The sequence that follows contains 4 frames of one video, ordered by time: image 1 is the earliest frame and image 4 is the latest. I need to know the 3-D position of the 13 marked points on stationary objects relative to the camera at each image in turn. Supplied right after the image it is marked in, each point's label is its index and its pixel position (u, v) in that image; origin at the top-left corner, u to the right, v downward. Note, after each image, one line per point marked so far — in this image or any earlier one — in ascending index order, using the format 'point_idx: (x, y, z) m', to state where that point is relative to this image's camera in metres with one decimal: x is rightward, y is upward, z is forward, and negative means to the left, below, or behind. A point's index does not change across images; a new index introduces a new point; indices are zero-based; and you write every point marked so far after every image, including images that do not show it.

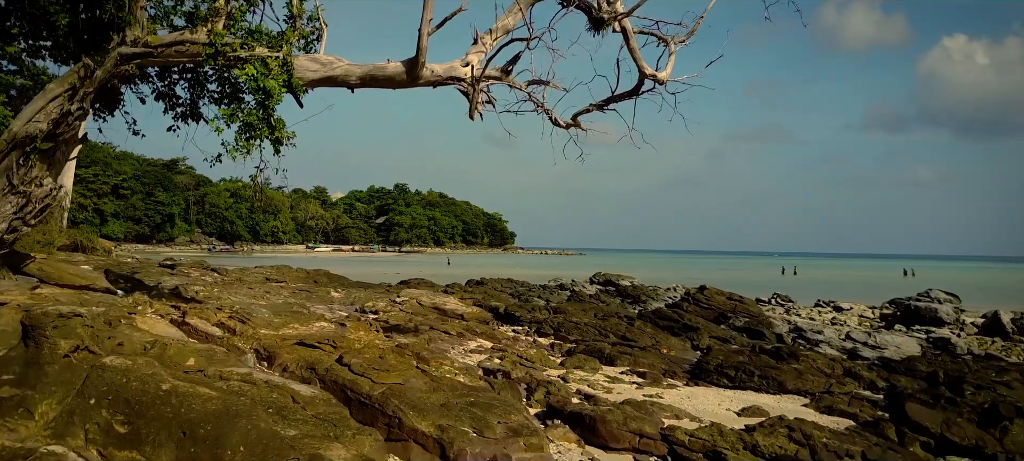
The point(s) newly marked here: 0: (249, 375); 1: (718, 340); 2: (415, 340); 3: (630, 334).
0: (-3.9, -2.2, +8.5) m
1: (+7.1, -3.8, +19.7) m
2: (-2.3, -2.8, +14.0) m
3: (+4.0, -3.5, +19.3) m
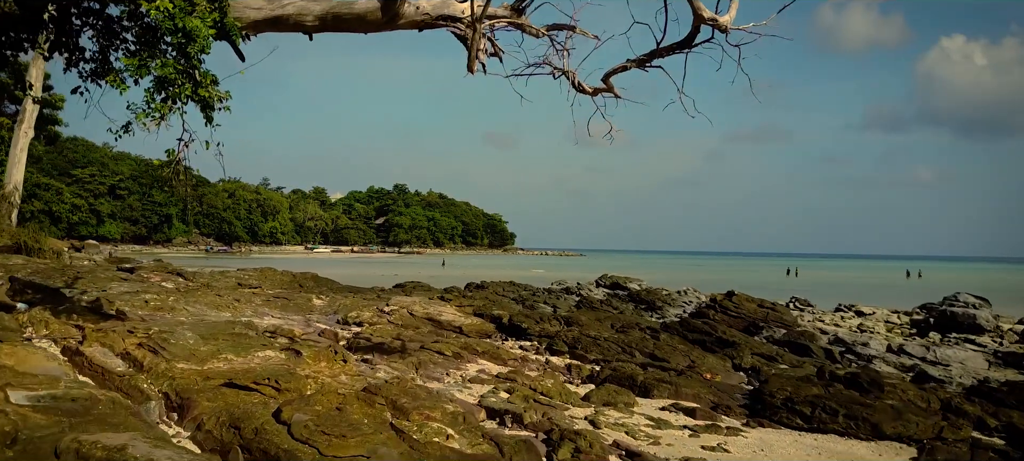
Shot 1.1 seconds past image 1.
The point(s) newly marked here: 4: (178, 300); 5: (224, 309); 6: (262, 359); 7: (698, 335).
0: (-3.7, -2.1, +5.4) m
1: (+7.3, -3.8, +16.7) m
2: (-2.1, -2.7, +10.9) m
3: (+4.2, -3.5, +16.3) m
4: (-10.6, -2.2, +18.0) m
5: (-9.3, -2.5, +18.4) m
6: (-3.7, -1.9, +8.5) m
7: (+6.4, -3.6, +19.6) m
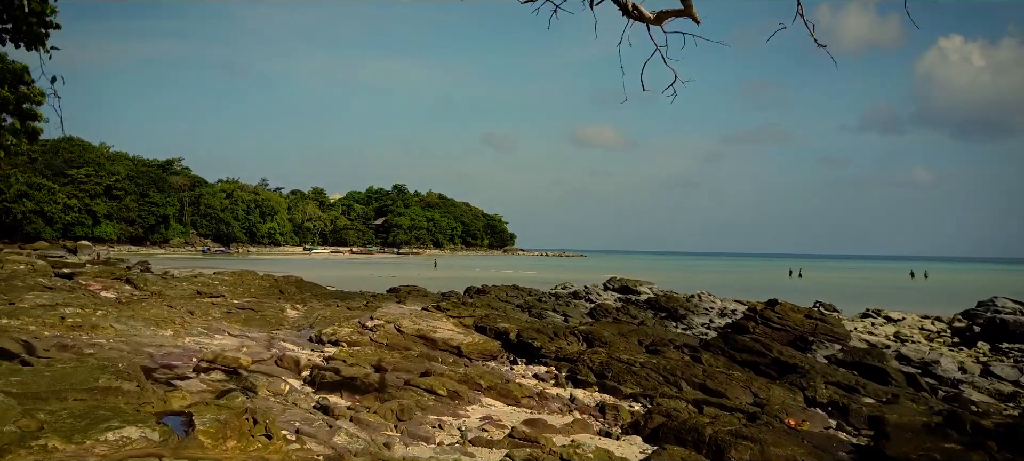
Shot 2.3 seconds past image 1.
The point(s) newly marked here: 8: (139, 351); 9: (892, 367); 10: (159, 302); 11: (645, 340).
0: (-3.4, -2.0, +1.9) m
1: (+7.6, -3.7, +13.2) m
2: (-1.8, -2.7, +7.4) m
3: (+4.5, -3.4, +12.8) m
4: (-10.3, -2.1, +14.5) m
5: (-9.0, -2.5, +14.9) m
6: (-3.4, -1.9, +5.0) m
7: (+6.7, -3.5, +16.1) m
8: (-7.8, -2.5, +11.9) m
9: (+11.4, -4.1, +17.2) m
10: (-10.9, -2.2, +17.7) m
11: (+4.3, -3.5, +18.4) m
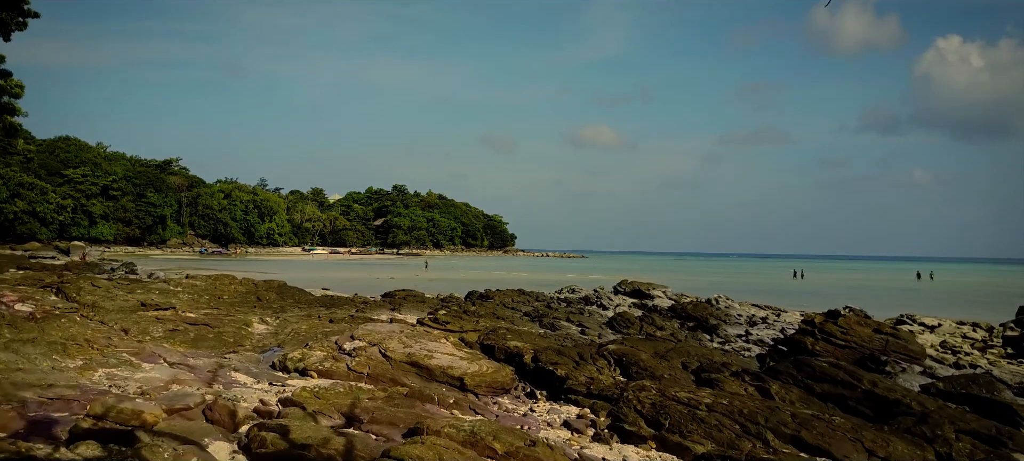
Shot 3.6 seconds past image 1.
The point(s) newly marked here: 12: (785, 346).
0: (-3.0, -1.9, -1.6) m
1: (+8.0, -3.6, +9.7) m
2: (-1.5, -2.6, +3.9) m
3: (+4.9, -3.3, +9.3) m
4: (-9.9, -2.1, +11.0) m
5: (-8.6, -2.4, +11.4) m
6: (-3.1, -1.8, +1.5) m
7: (+7.1, -3.5, +12.6) m
8: (-7.4, -2.4, +8.4) m
9: (+11.8, -4.0, +13.7) m
10: (-10.6, -2.2, +14.2) m
11: (+4.7, -3.4, +14.9) m
12: (+8.8, -3.6, +18.5) m
